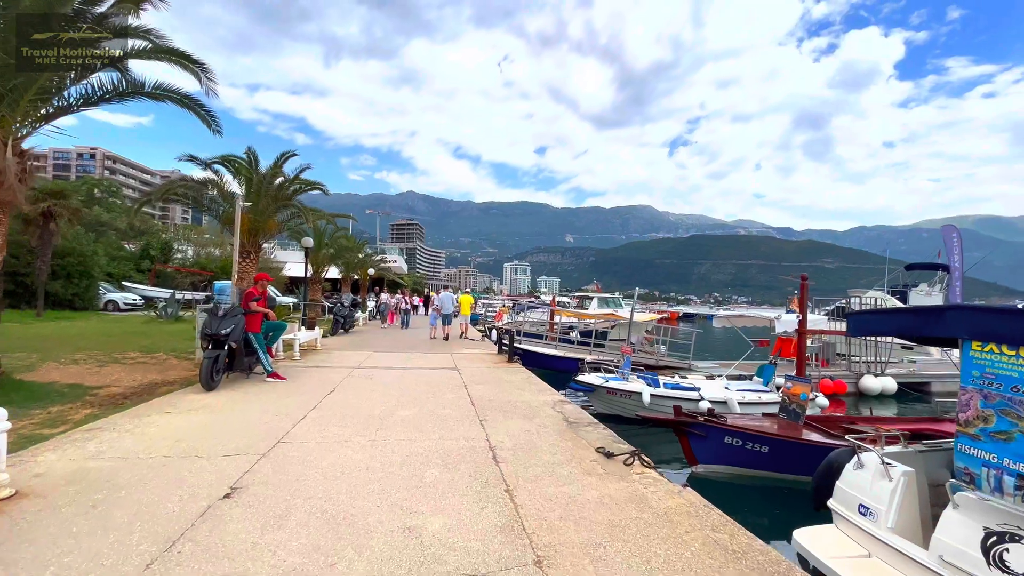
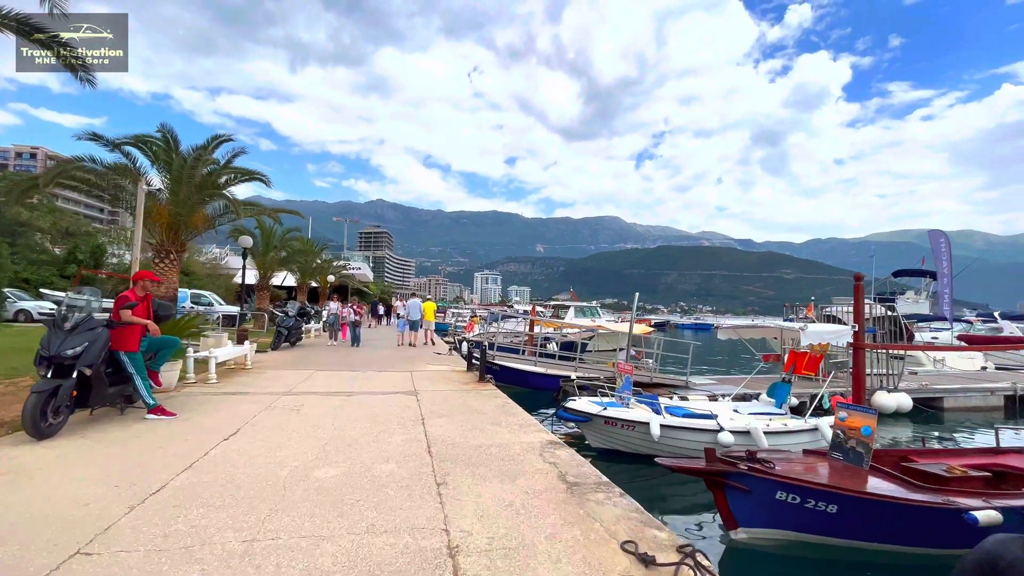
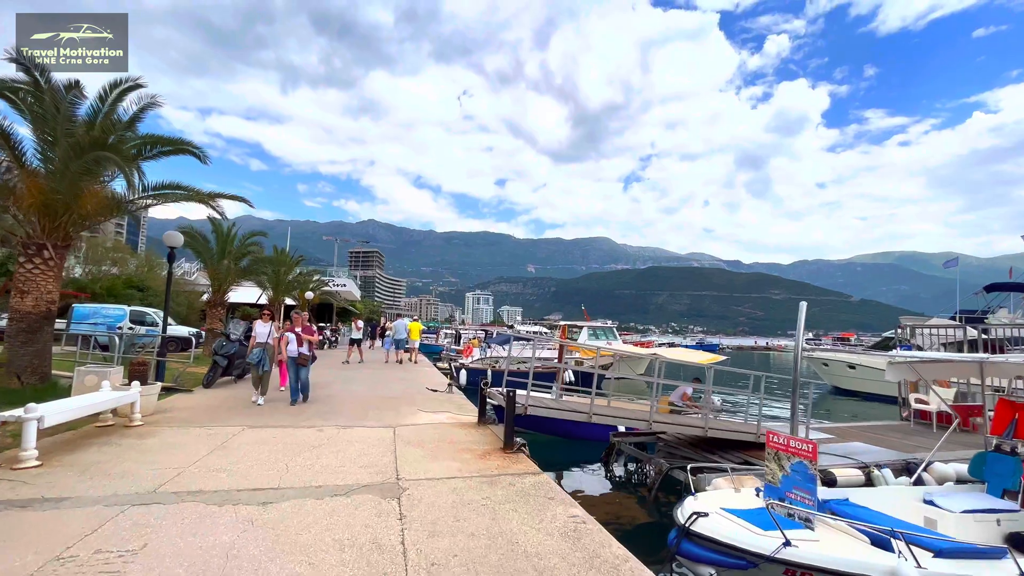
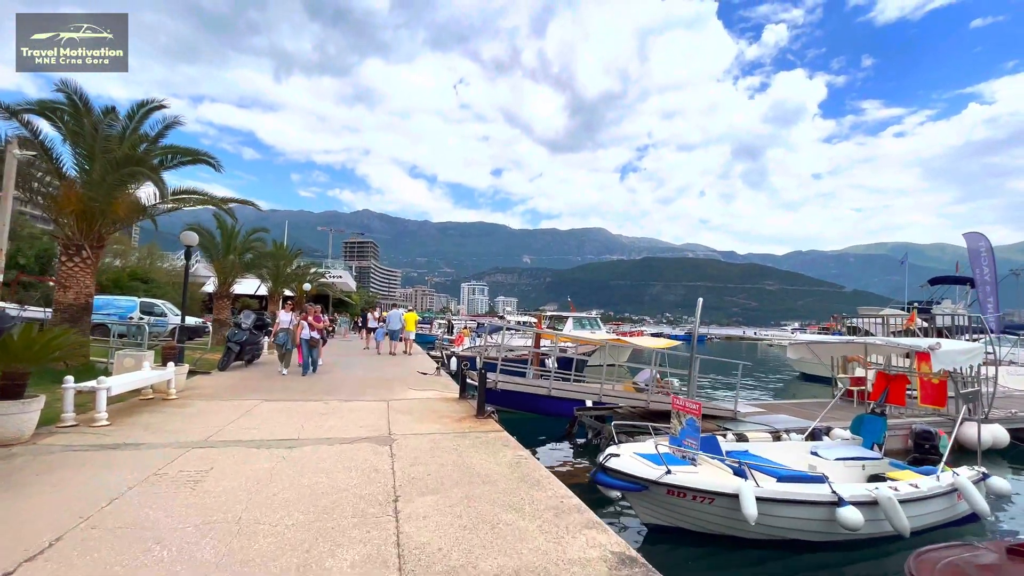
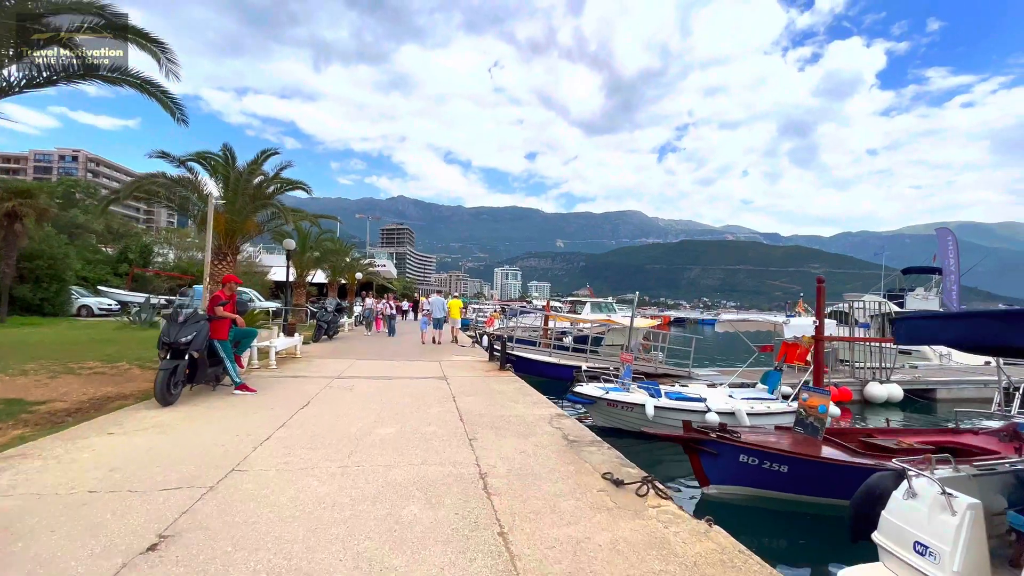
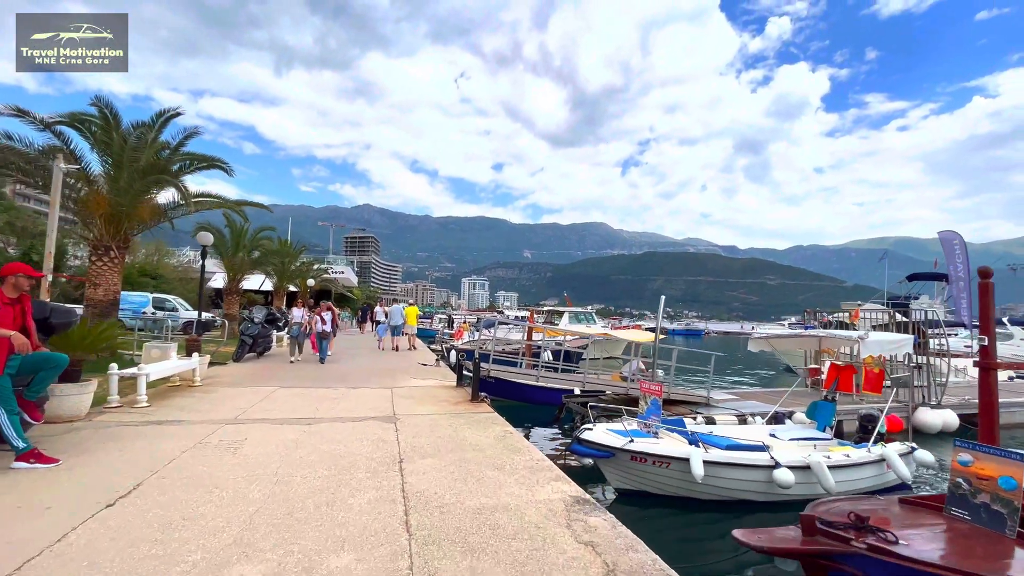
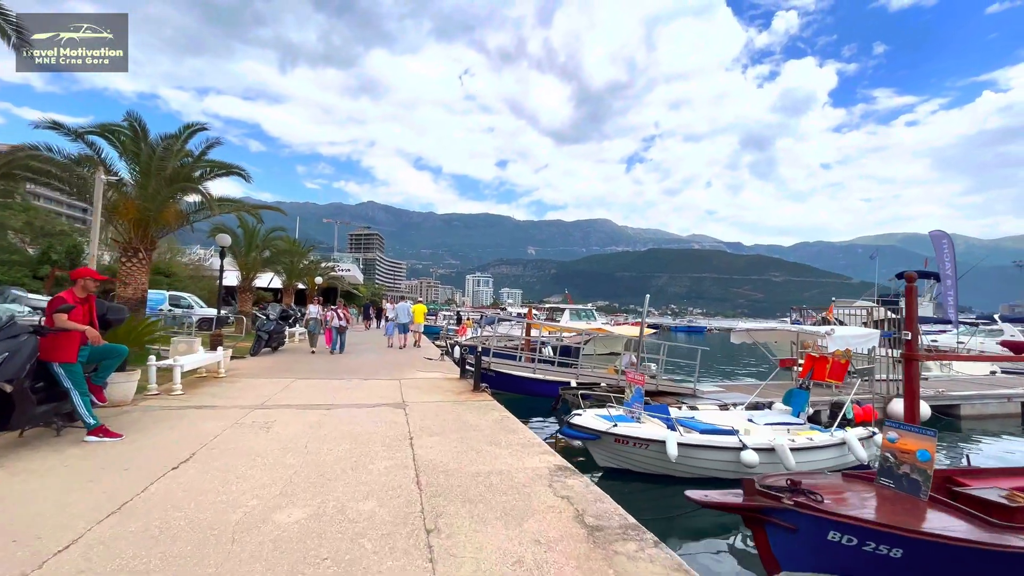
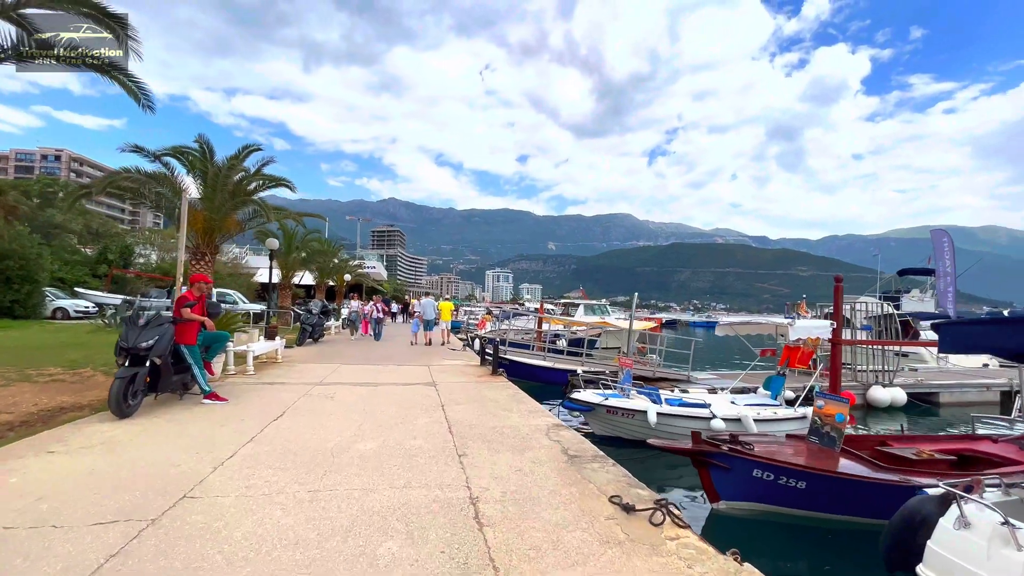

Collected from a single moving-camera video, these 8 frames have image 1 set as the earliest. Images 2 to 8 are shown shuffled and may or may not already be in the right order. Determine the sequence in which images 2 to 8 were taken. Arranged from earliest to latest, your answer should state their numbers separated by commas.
5, 8, 2, 7, 6, 4, 3
